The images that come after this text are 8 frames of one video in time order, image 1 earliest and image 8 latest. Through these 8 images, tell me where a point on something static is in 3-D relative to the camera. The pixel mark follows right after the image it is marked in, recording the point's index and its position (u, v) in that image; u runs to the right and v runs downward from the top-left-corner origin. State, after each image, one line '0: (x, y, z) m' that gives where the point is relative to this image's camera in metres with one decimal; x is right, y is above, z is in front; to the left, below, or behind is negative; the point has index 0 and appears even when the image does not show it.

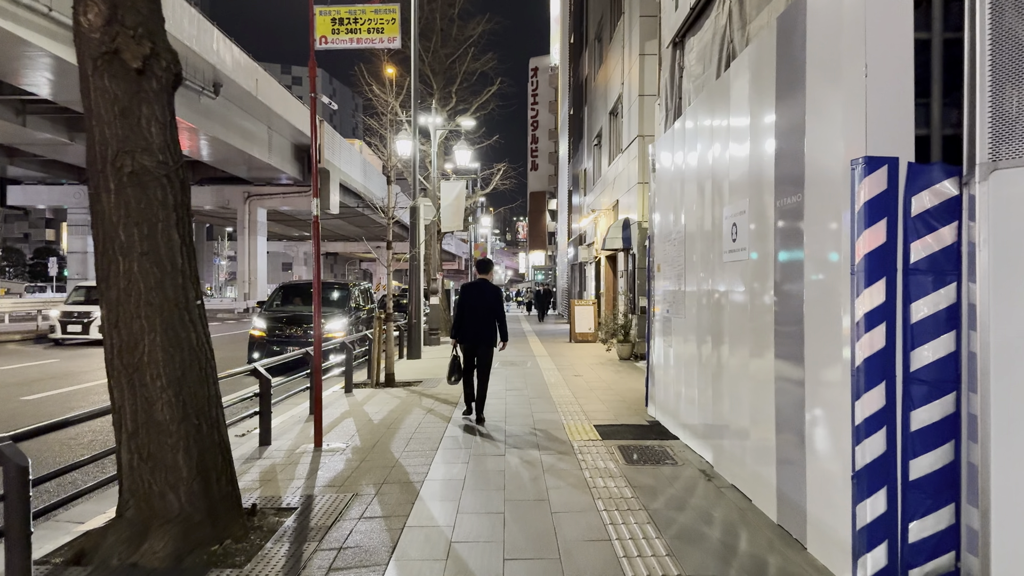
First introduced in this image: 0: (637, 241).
0: (+2.2, +0.8, +13.7) m
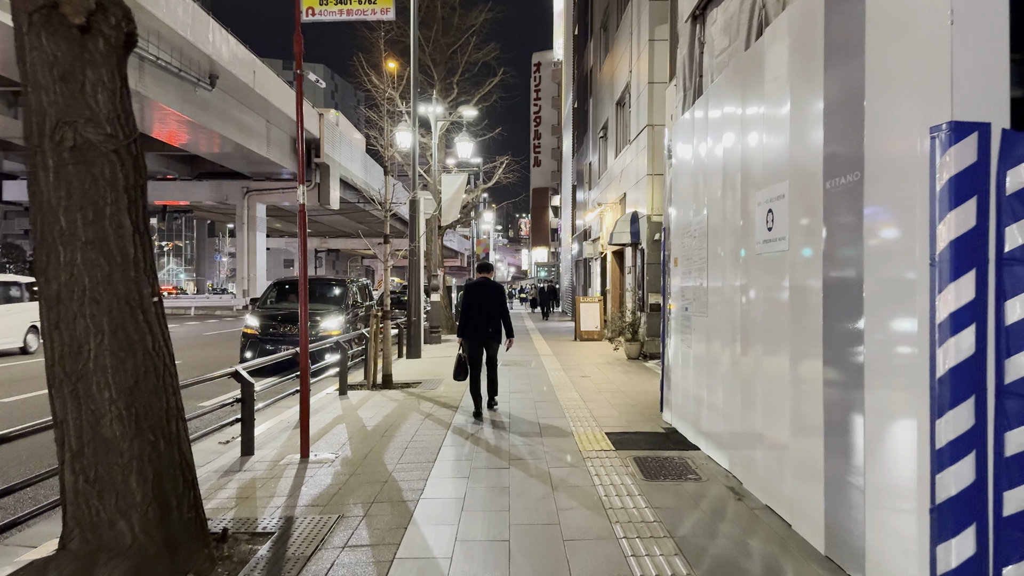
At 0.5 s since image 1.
0: (+2.2, +0.9, +13.1) m
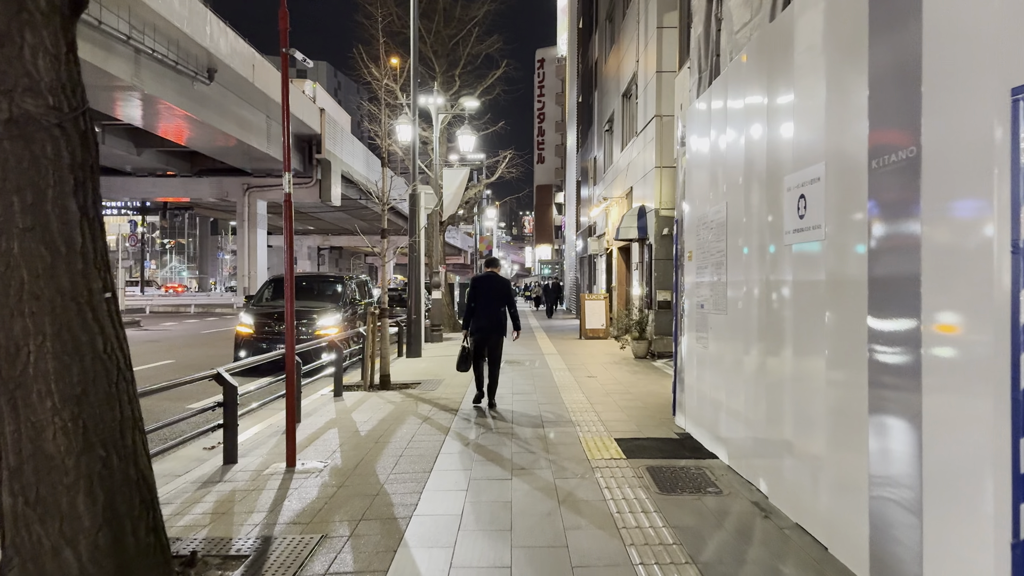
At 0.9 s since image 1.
0: (+2.3, +0.9, +12.6) m
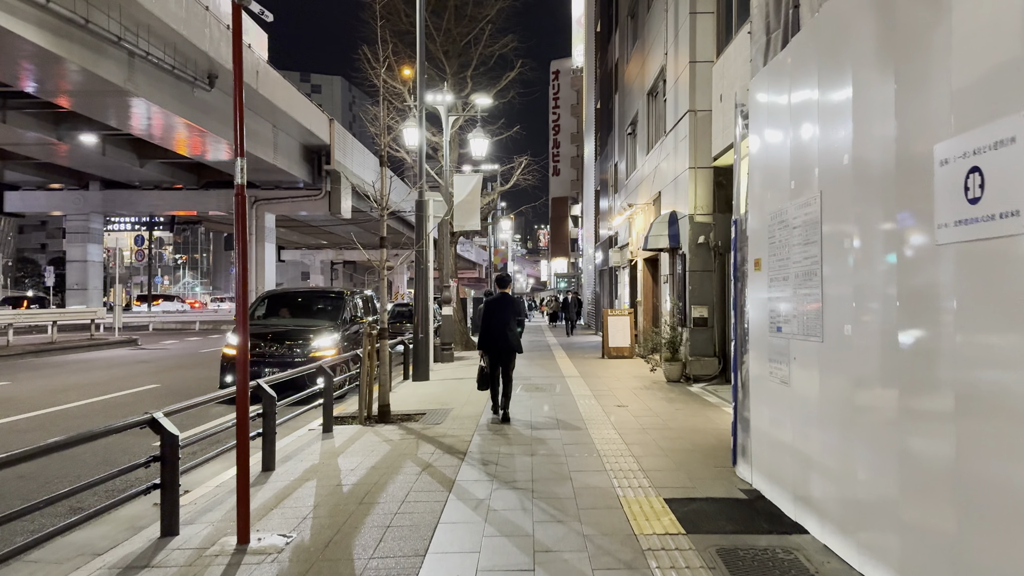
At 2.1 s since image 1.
0: (+2.5, +0.7, +11.3) m
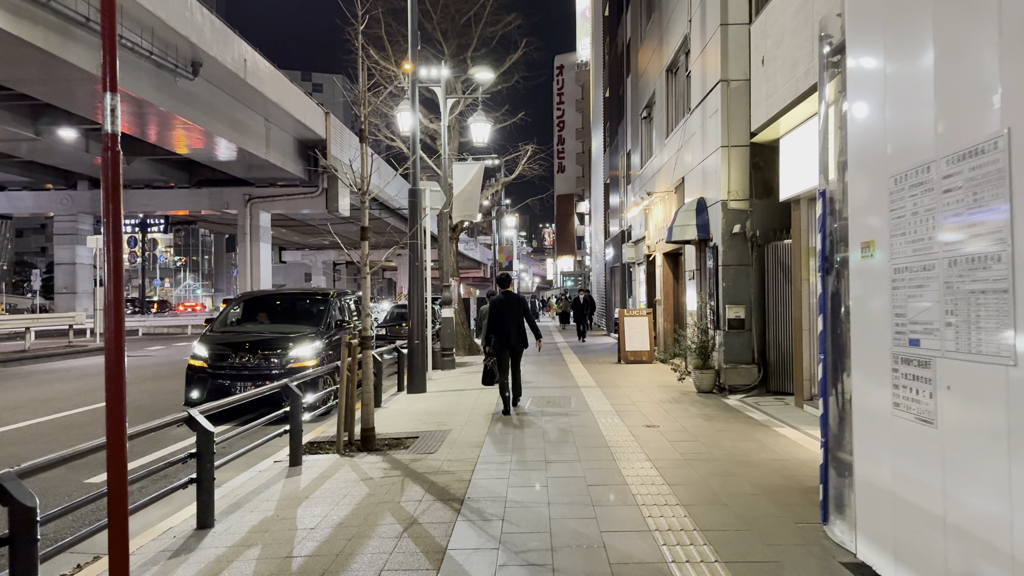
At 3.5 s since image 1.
0: (+2.6, +0.8, +9.9) m
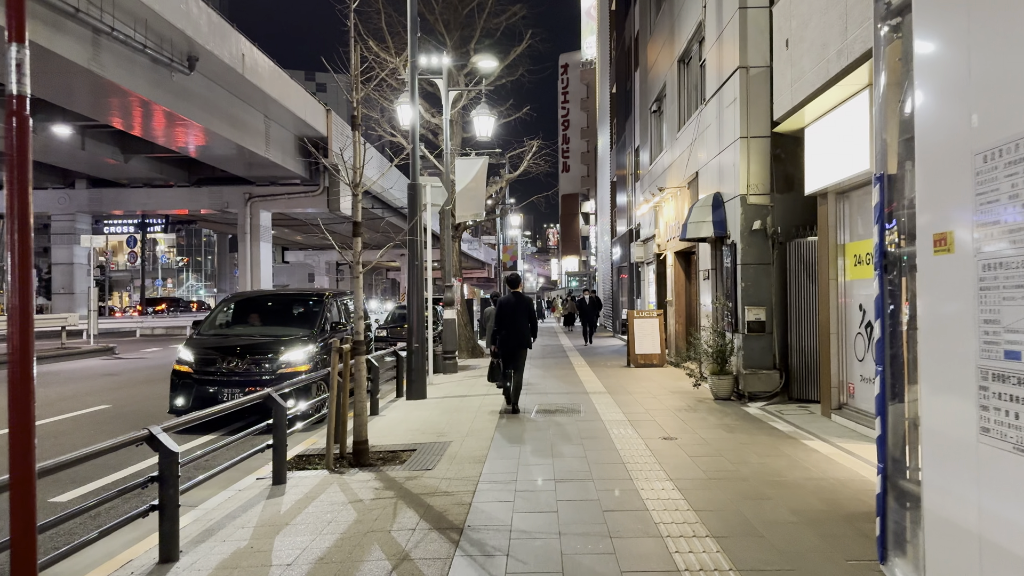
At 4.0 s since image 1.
0: (+2.7, +0.8, +9.3) m
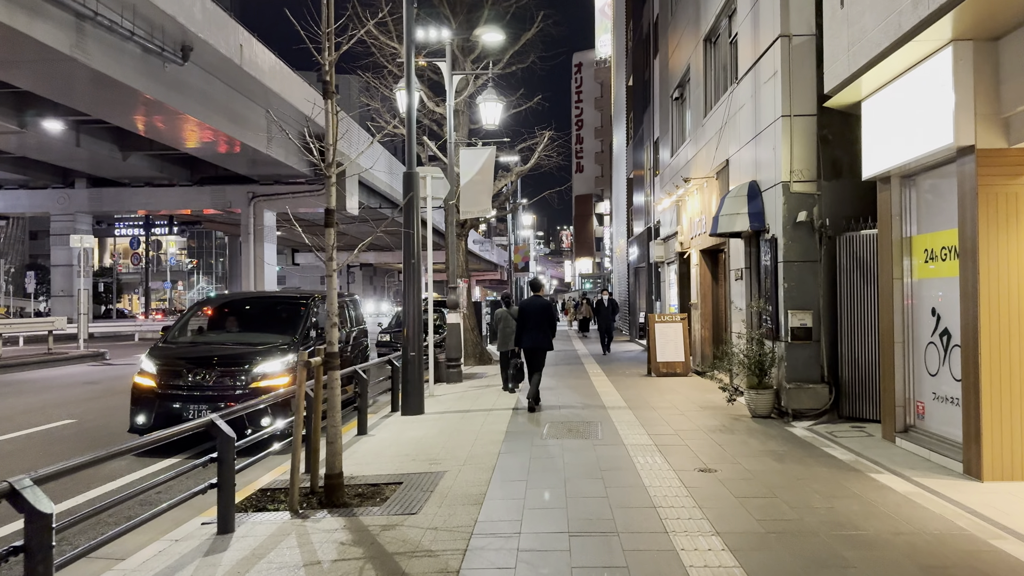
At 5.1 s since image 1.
0: (+2.7, +0.7, +8.1) m
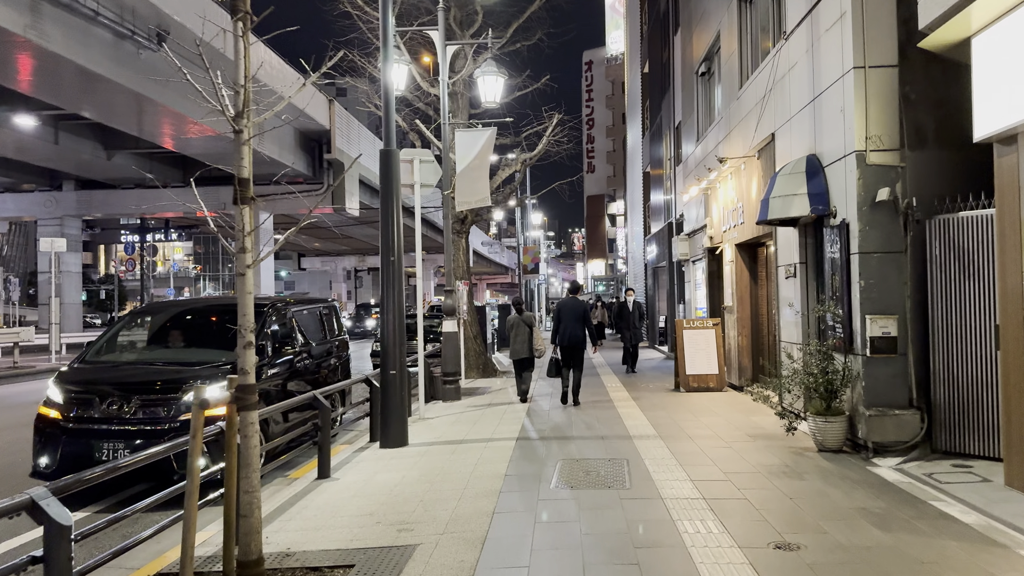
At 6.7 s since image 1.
0: (+2.7, +0.8, +6.4) m
